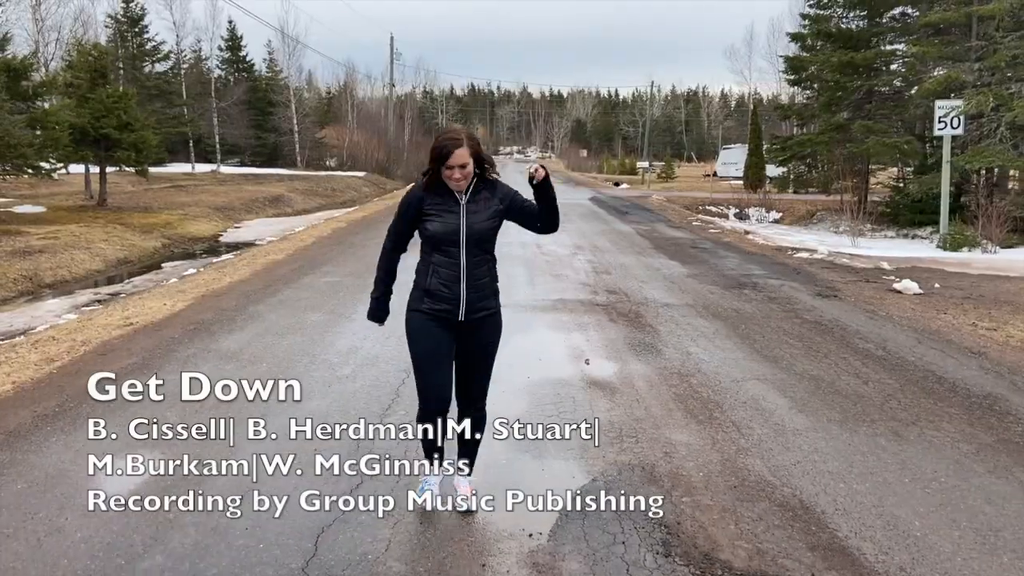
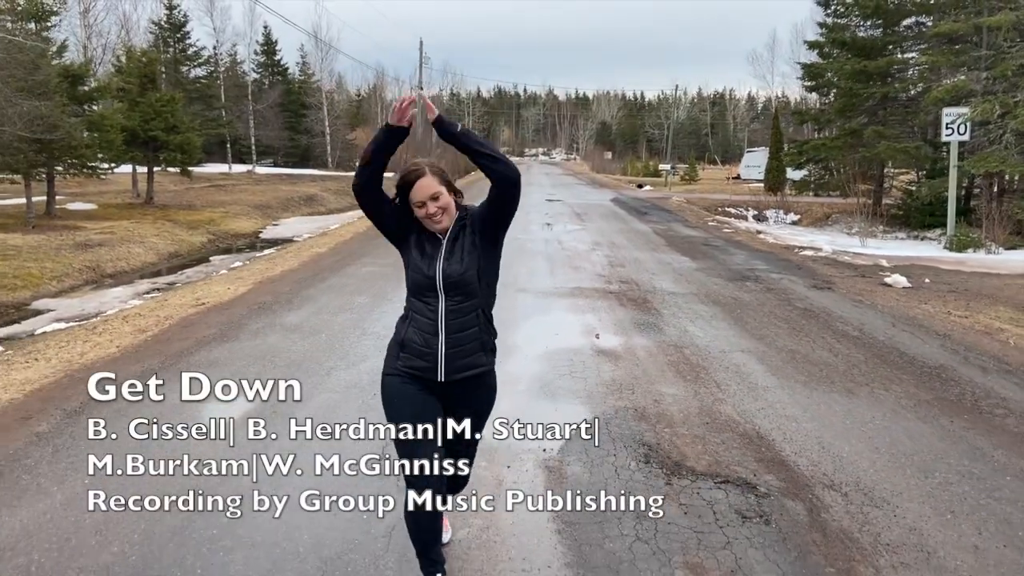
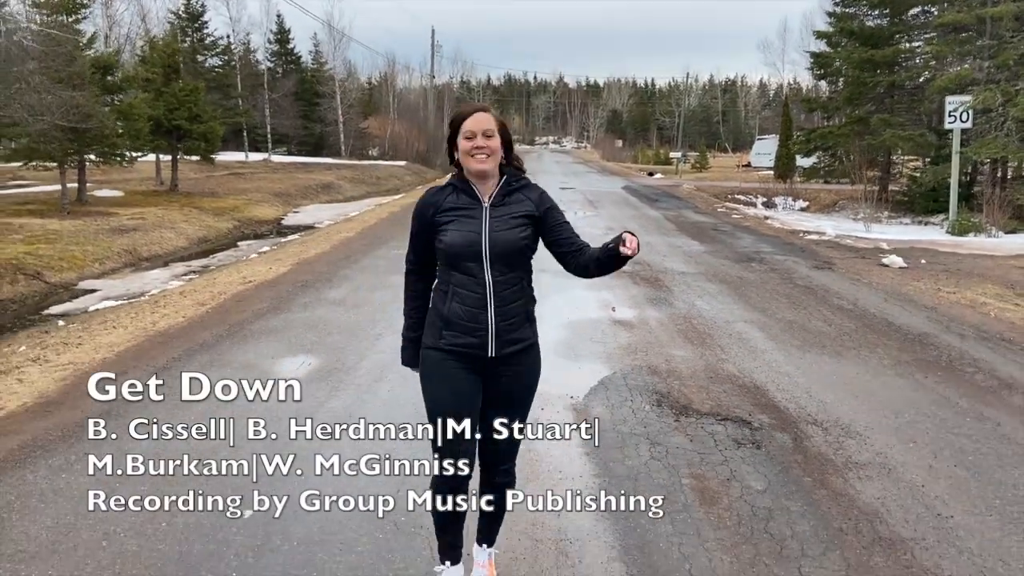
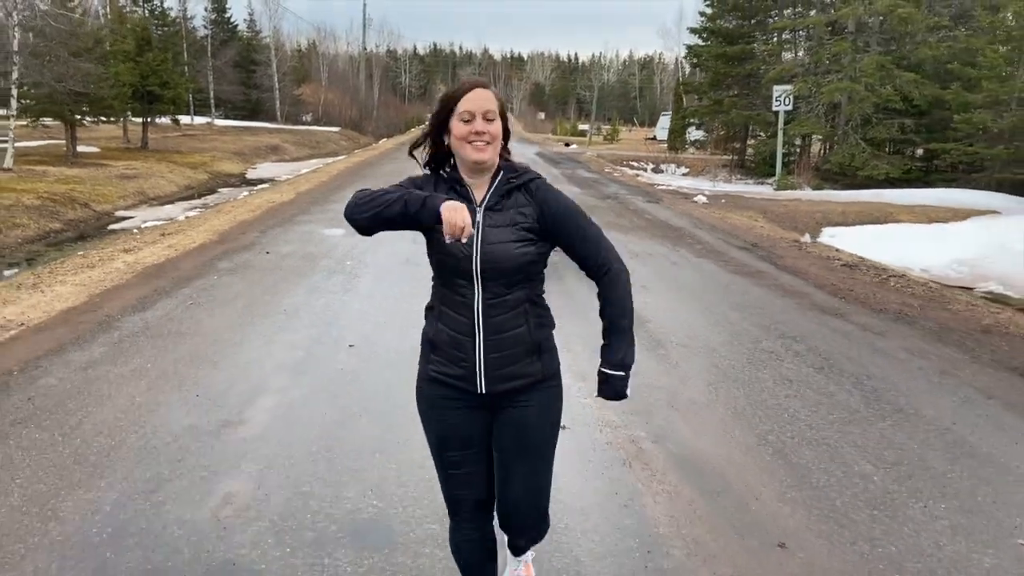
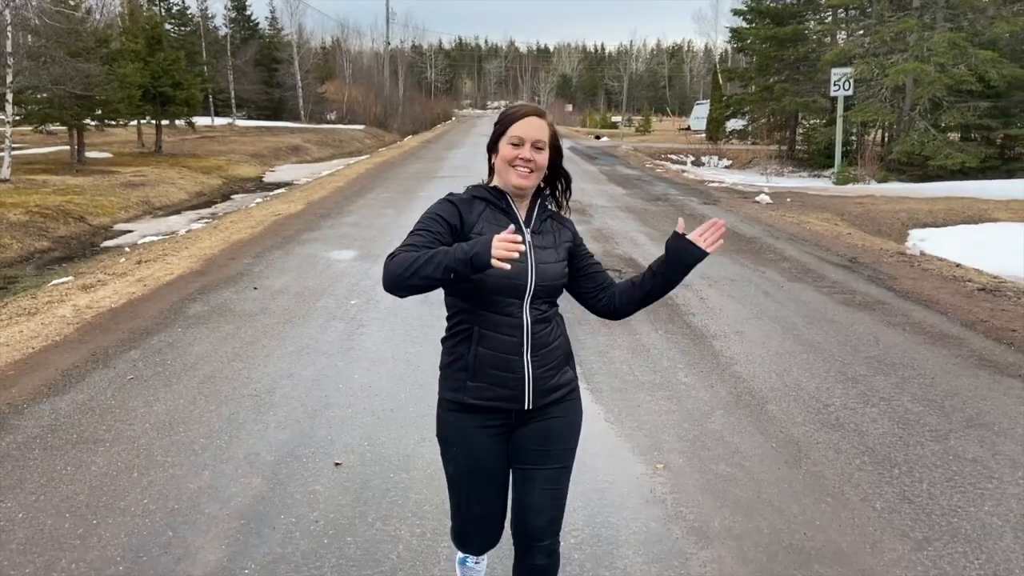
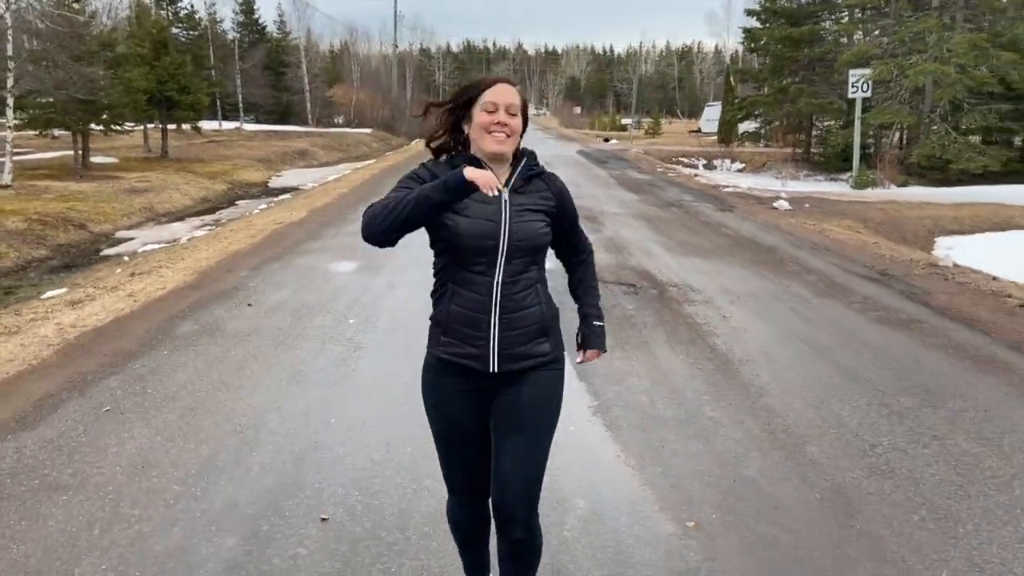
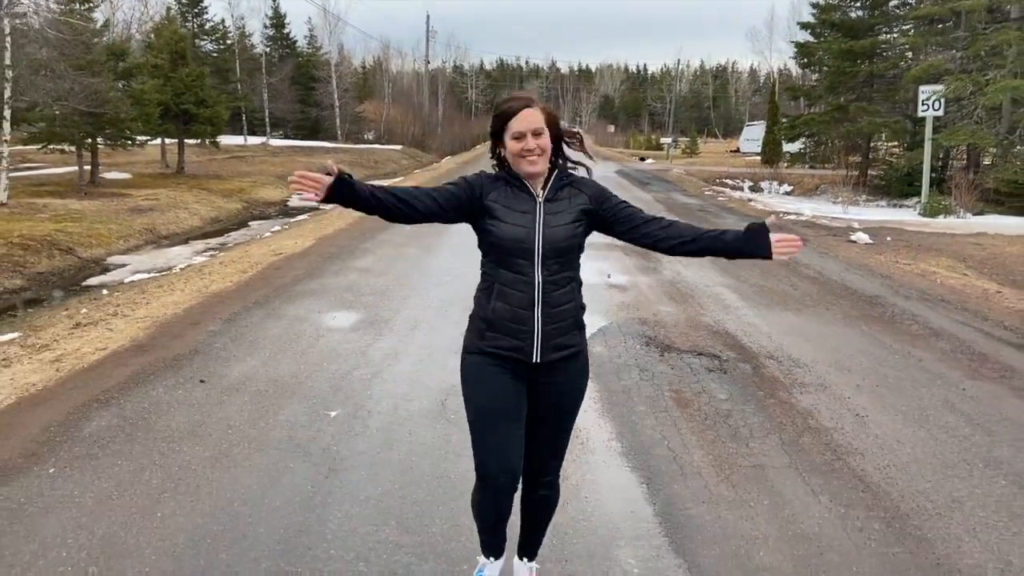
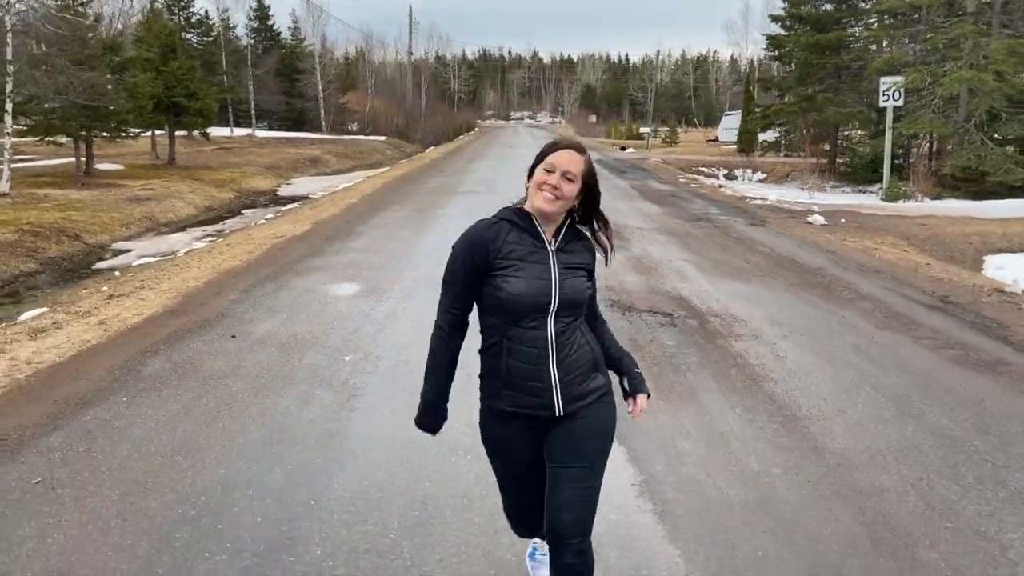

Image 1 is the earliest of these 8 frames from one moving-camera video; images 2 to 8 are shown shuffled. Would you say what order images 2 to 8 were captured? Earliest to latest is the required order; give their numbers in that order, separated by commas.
2, 3, 7, 8, 6, 5, 4
